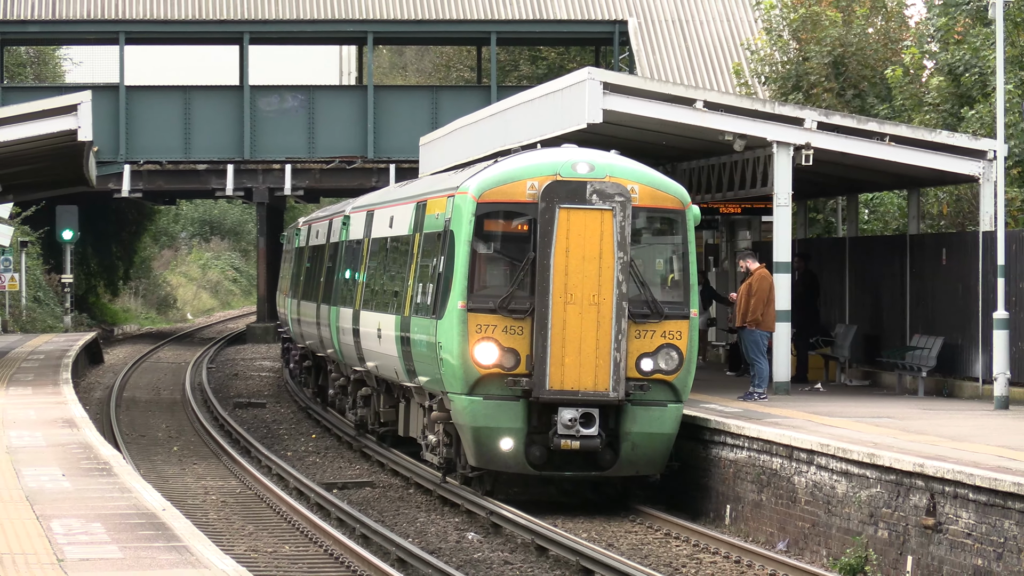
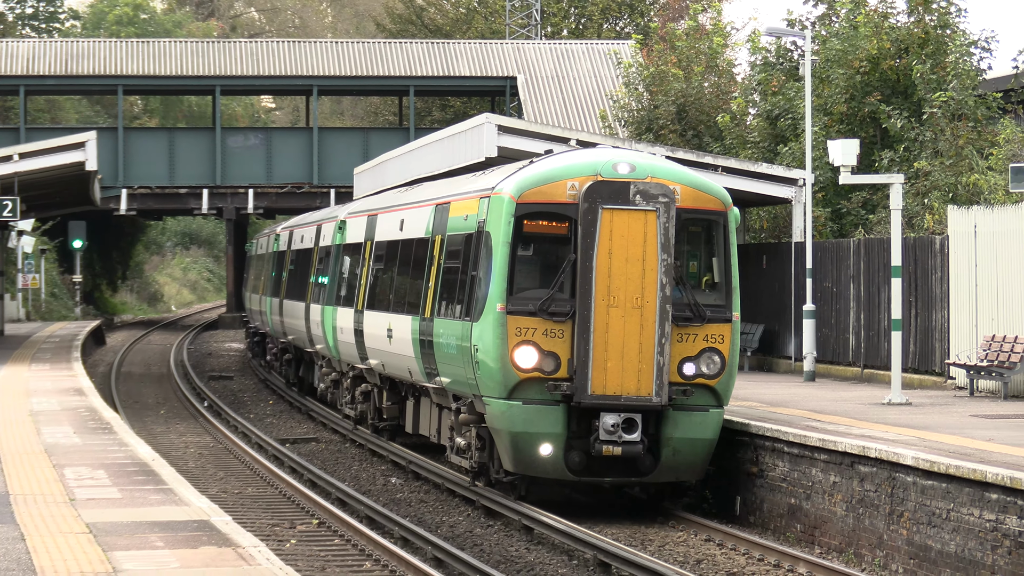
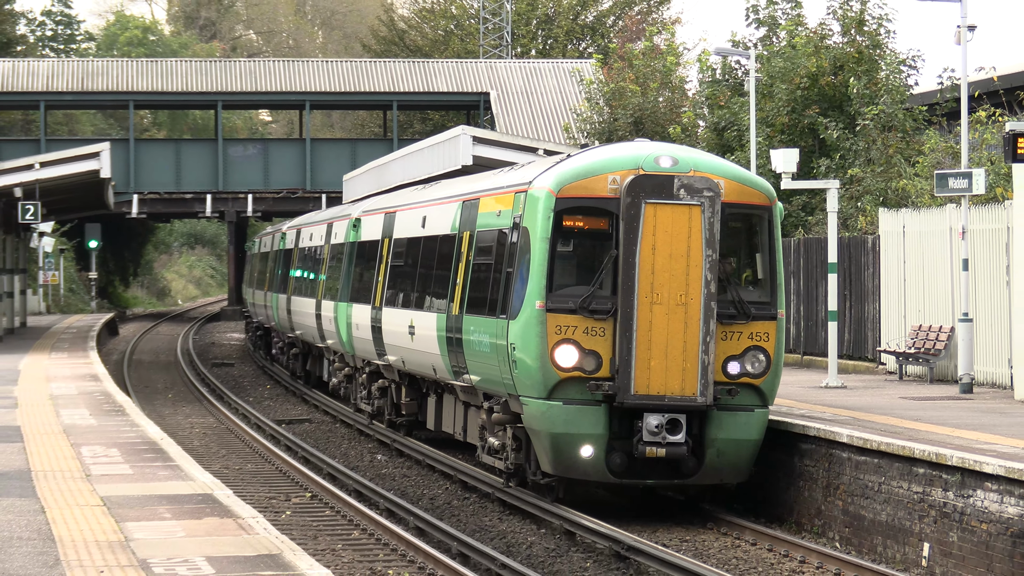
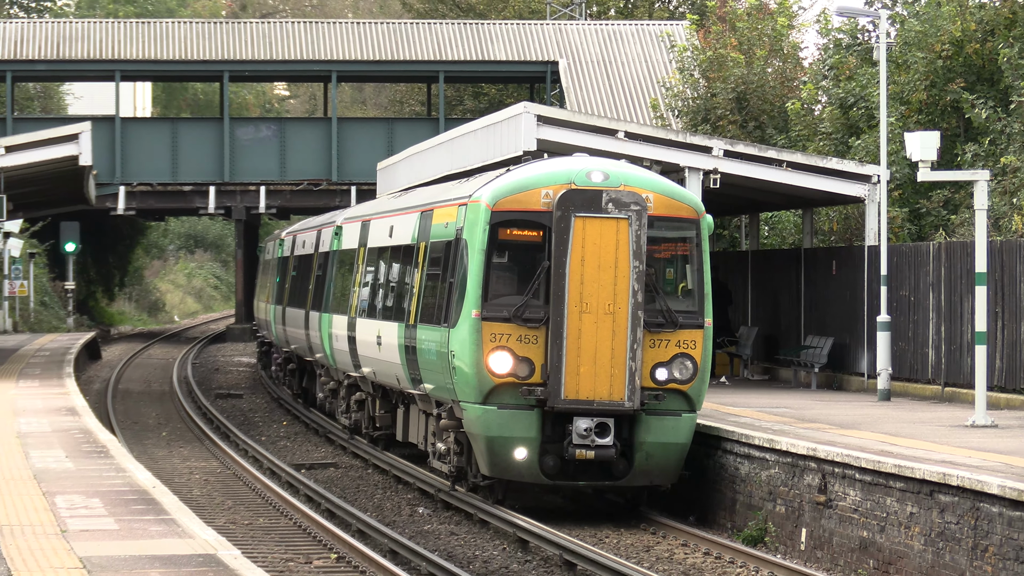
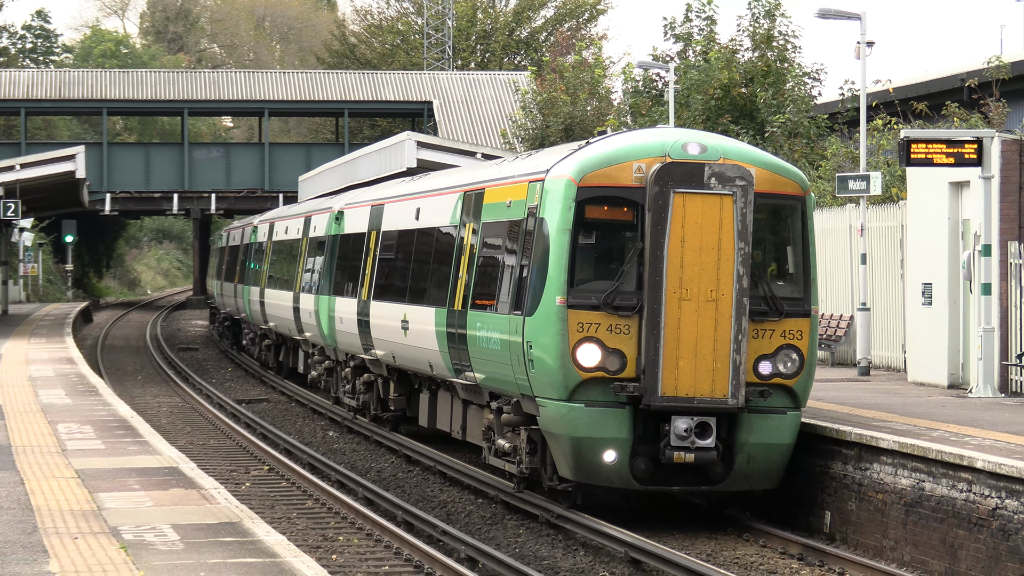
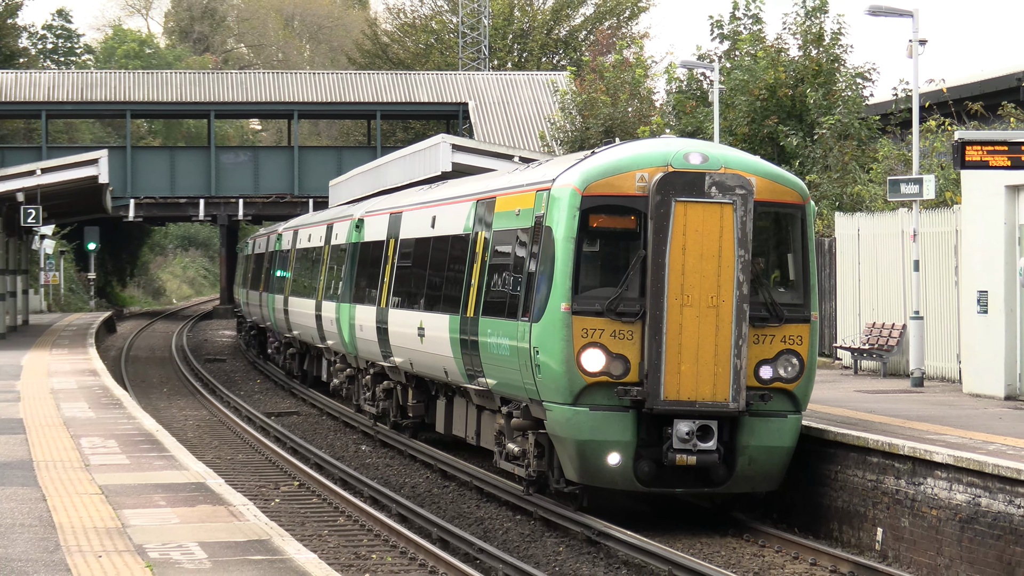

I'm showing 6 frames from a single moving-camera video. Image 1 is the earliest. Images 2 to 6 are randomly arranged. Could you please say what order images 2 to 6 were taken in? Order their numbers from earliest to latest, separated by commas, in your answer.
4, 2, 3, 6, 5
